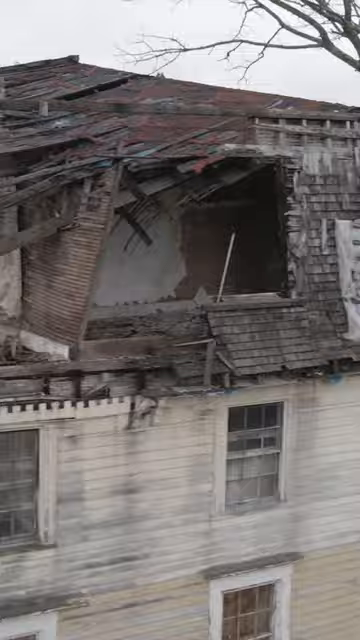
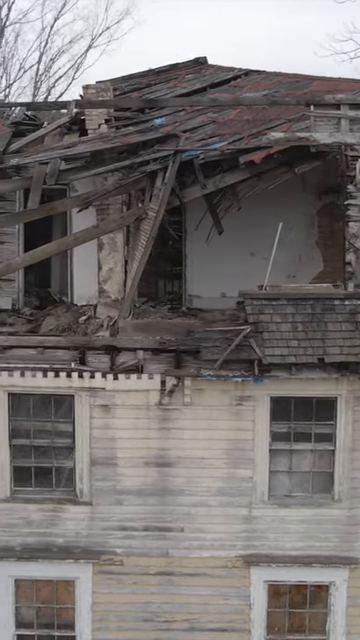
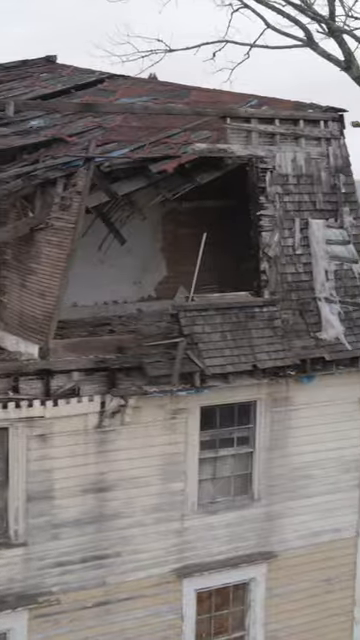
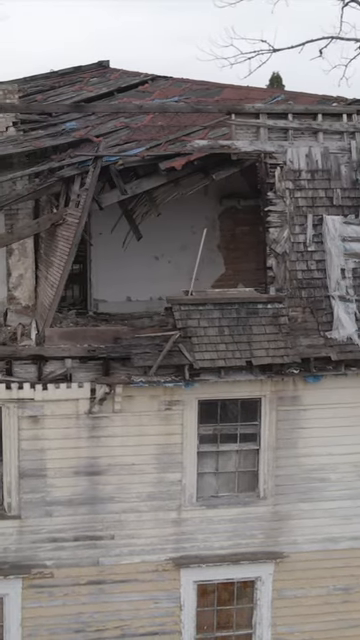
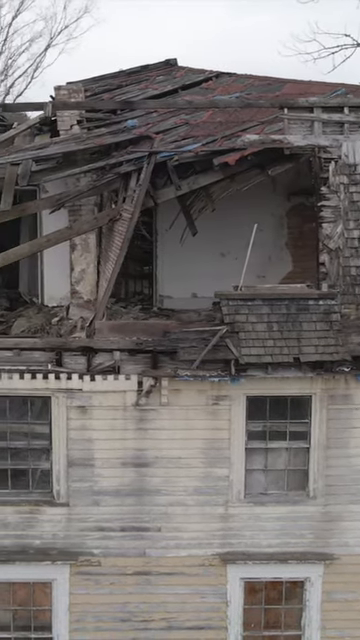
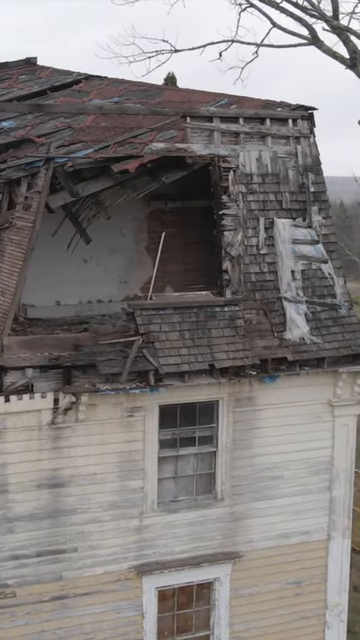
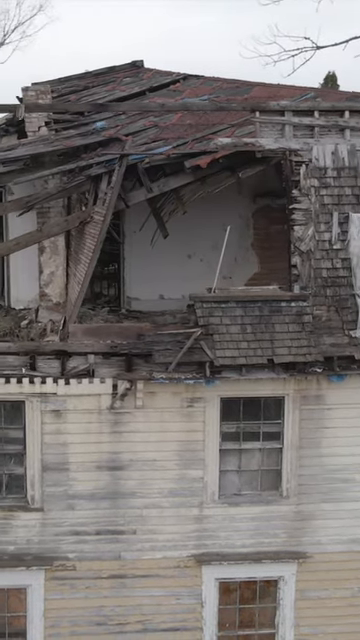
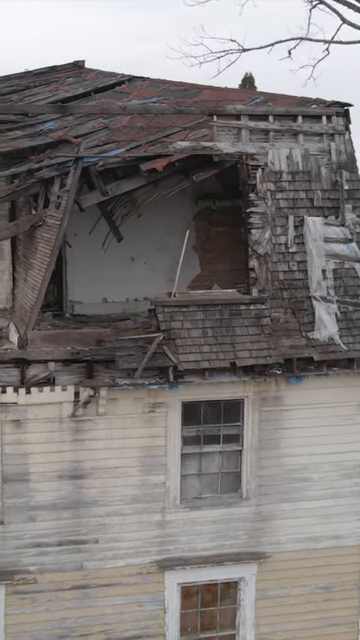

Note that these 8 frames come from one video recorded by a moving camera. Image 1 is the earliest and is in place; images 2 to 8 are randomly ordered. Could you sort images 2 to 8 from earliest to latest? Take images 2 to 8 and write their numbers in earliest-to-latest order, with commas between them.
3, 6, 8, 4, 7, 5, 2
